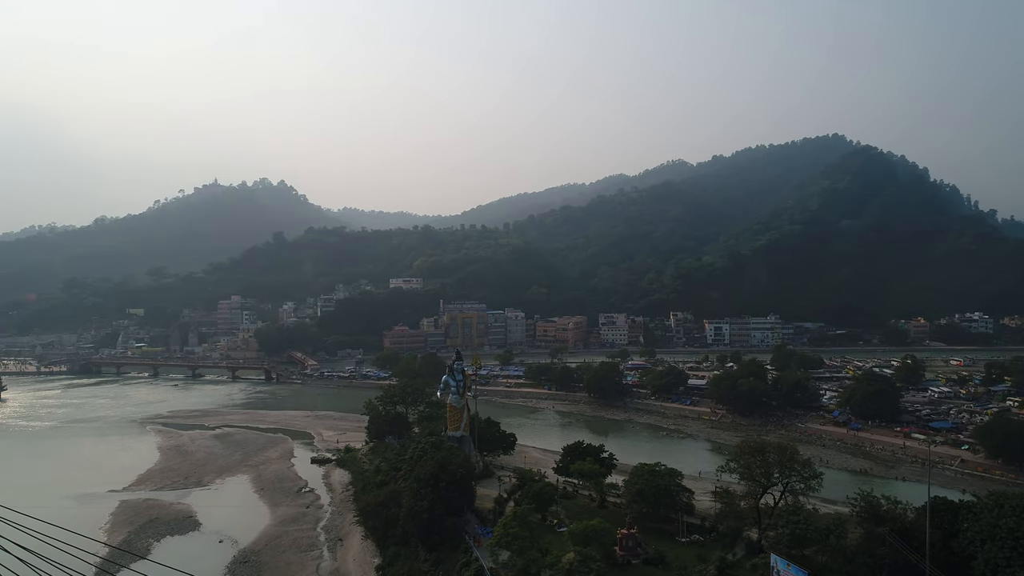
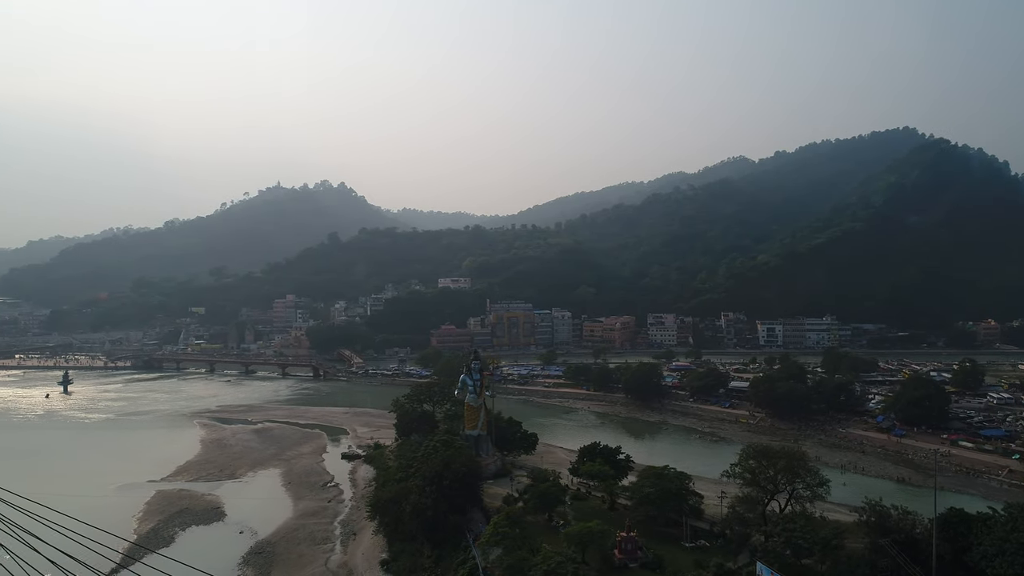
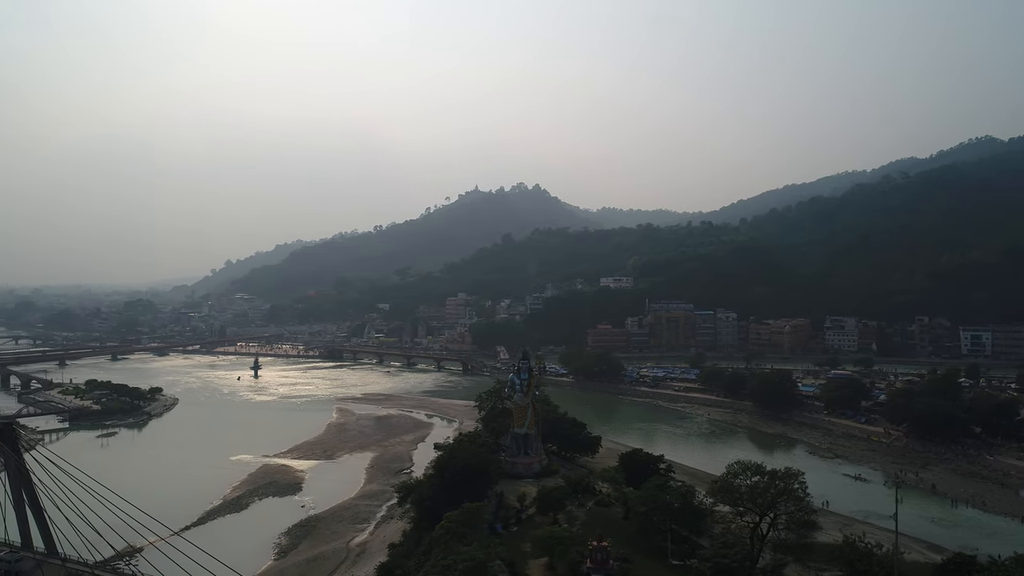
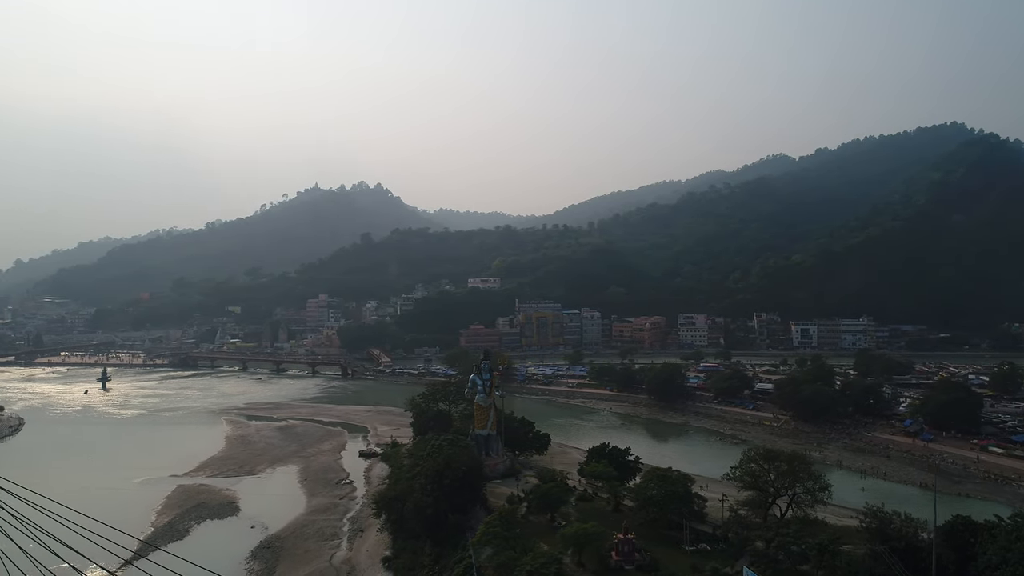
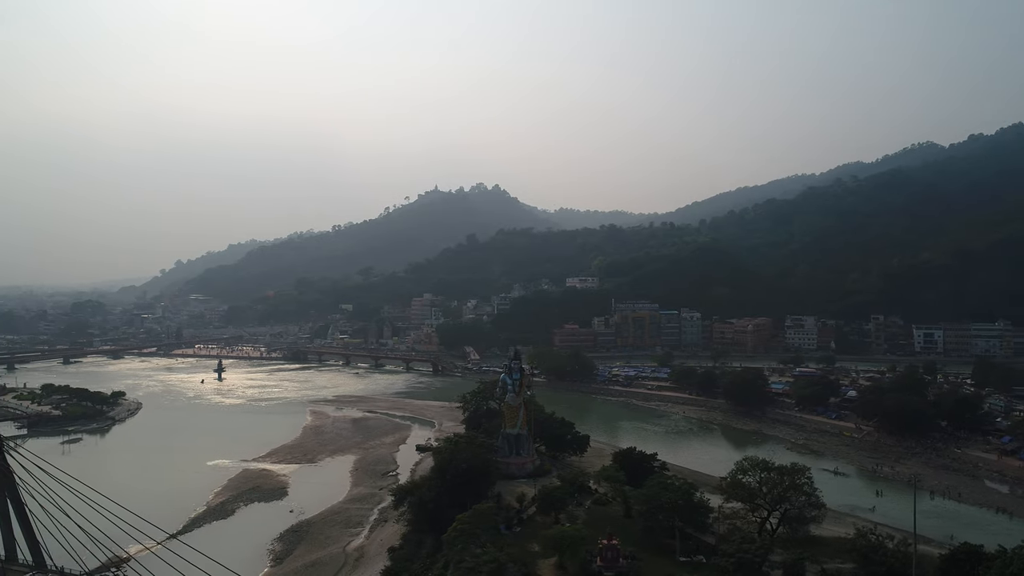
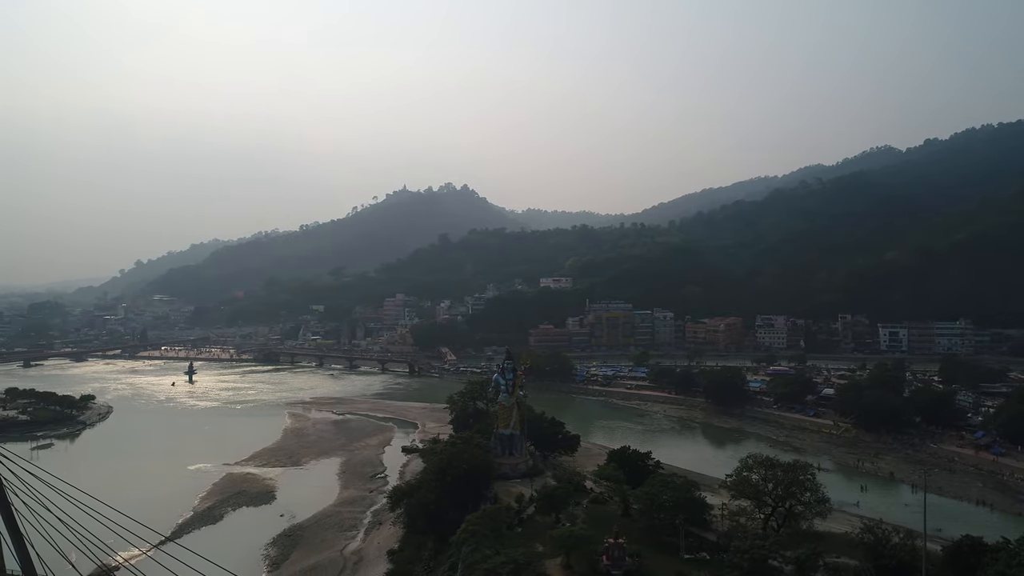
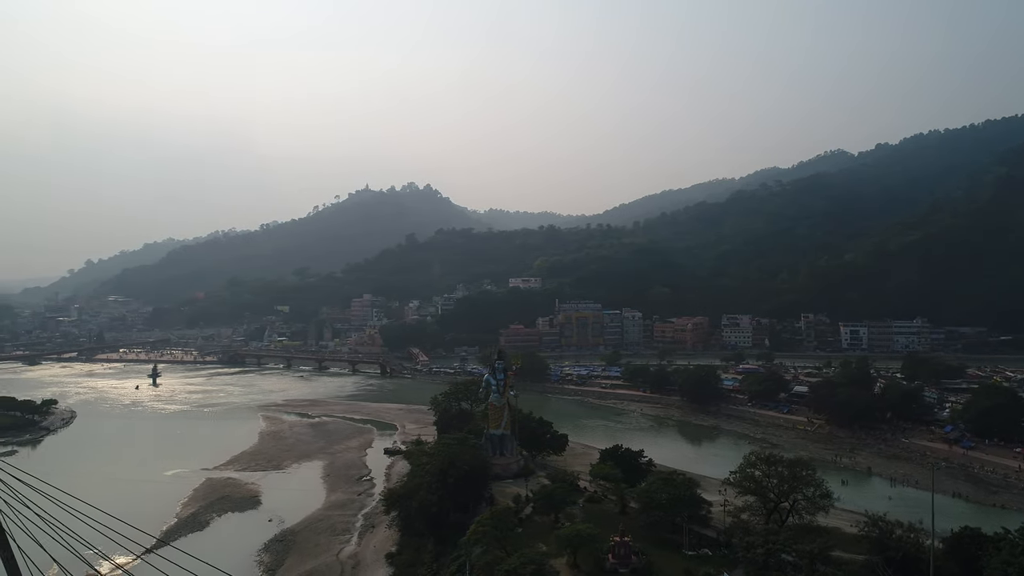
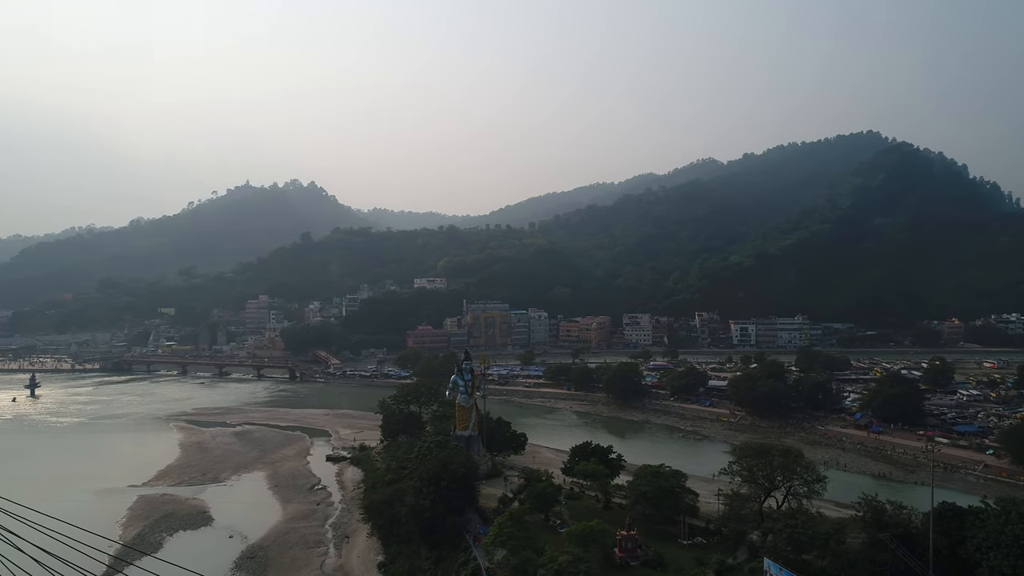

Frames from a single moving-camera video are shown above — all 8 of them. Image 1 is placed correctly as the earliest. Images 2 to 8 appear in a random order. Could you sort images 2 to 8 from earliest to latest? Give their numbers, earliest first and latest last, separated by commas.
8, 2, 4, 7, 6, 5, 3
